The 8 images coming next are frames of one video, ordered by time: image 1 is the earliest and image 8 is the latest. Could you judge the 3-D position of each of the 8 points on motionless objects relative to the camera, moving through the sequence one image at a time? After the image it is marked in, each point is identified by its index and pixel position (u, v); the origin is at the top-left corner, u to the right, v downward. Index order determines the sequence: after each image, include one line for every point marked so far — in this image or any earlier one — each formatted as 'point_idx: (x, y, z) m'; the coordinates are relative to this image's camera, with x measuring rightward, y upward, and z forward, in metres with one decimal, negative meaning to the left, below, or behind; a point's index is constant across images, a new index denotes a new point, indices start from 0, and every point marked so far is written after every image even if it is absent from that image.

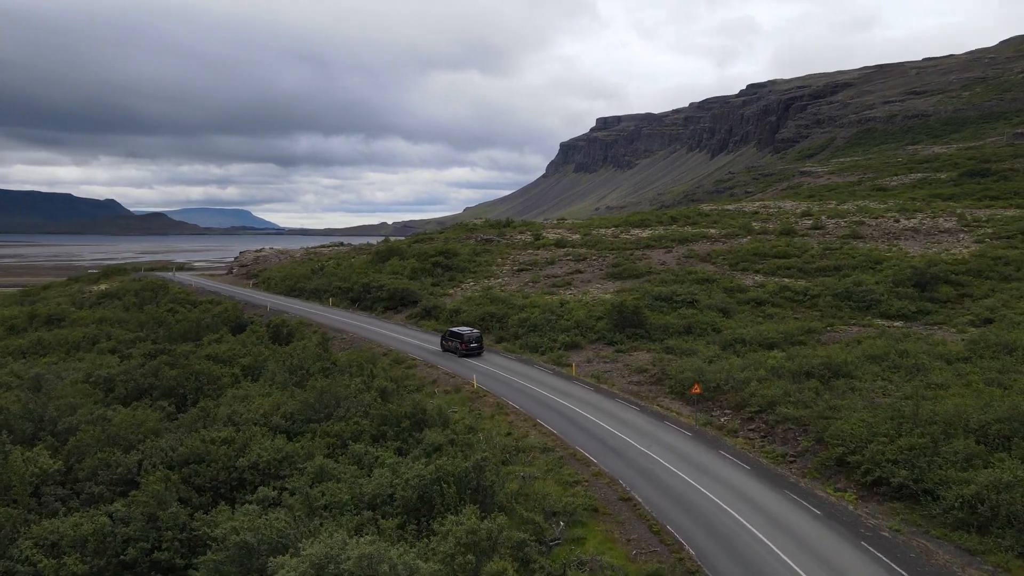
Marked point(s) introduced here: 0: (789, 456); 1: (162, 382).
0: (+4.9, -2.9, +16.6) m
1: (-7.1, -1.9, +19.1) m
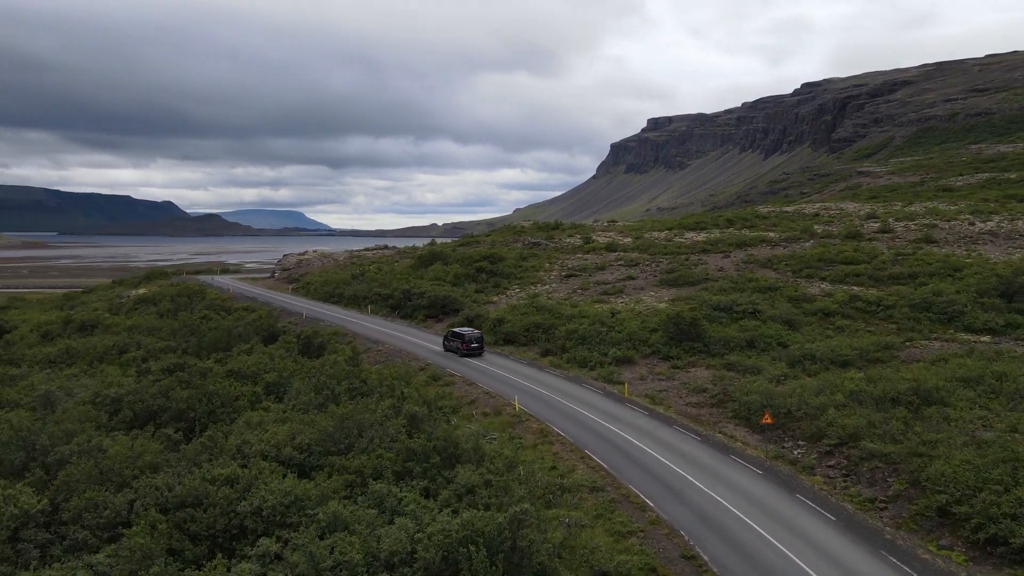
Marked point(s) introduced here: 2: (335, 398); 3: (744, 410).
0: (+5.5, -3.2, +14.3) m
1: (-6.2, -2.1, +17.4) m
2: (-3.6, -2.3, +19.2) m
3: (+4.9, -2.6, +19.9) m
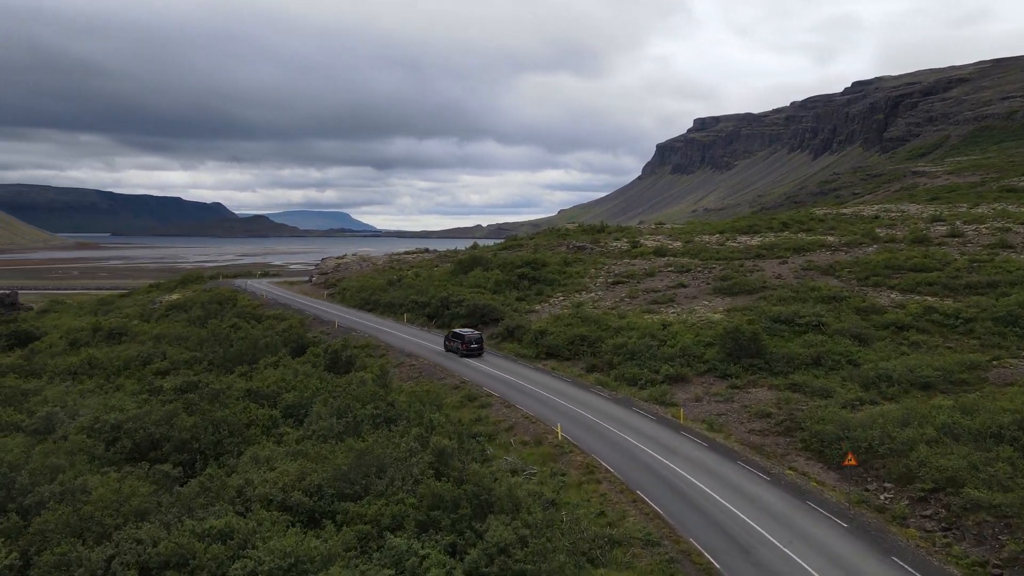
0: (+6.1, -3.5, +12.0) m
1: (-5.6, -2.4, +15.6) m
2: (-2.8, -2.5, +17.3) m
3: (+5.7, -2.9, +17.6) m
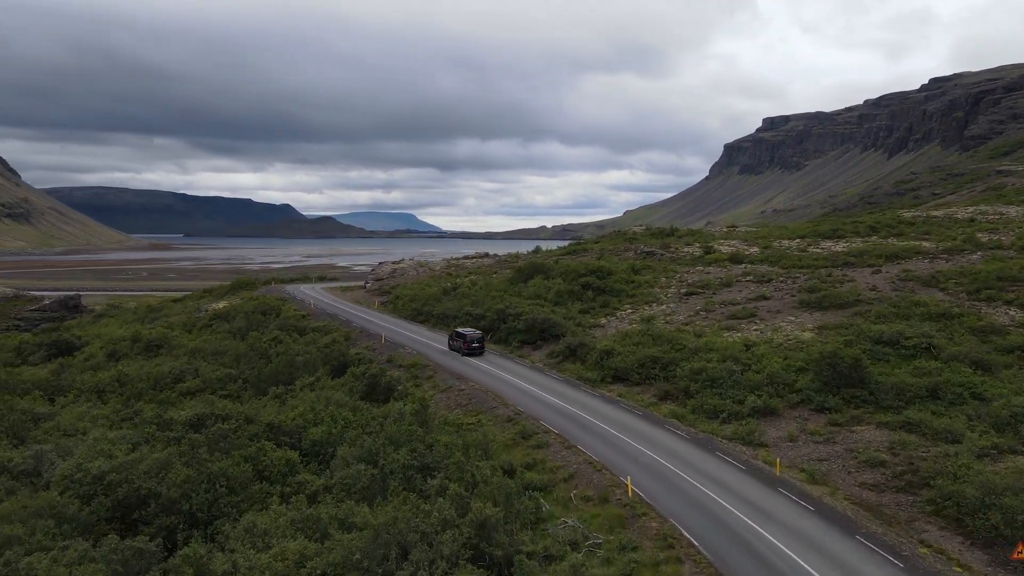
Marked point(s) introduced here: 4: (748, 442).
0: (+6.6, -3.9, +8.5) m
1: (-4.8, -2.8, +12.9) m
2: (-1.9, -2.9, +14.4) m
3: (+6.6, -3.3, +14.1) m
4: (+4.8, -3.1, +19.2) m
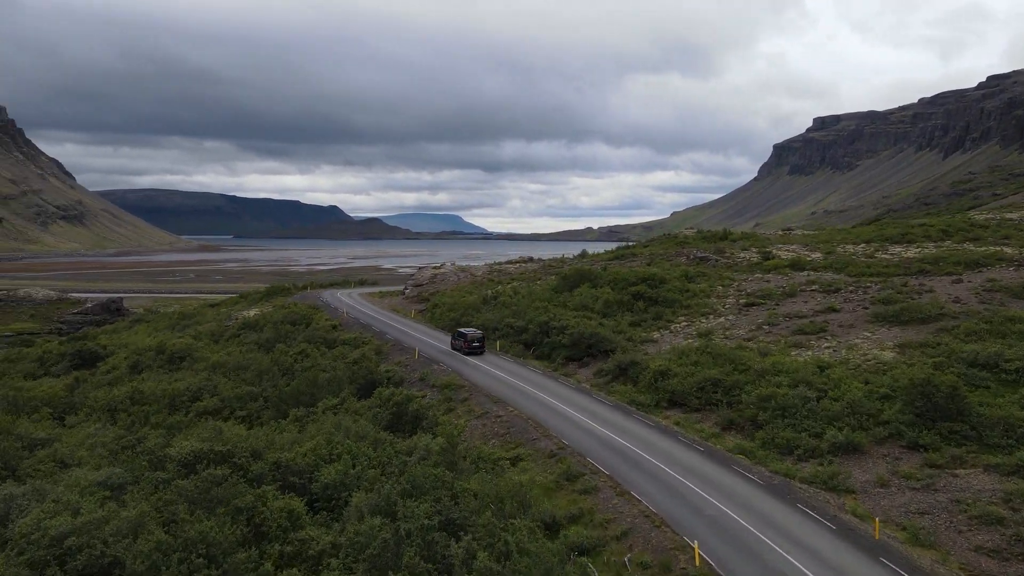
0: (+6.8, -4.2, +5.6) m
1: (-4.3, -3.1, +10.6) m
2: (-1.4, -3.2, +12.0) m
3: (+7.1, -3.6, +11.3) m
4: (+5.5, -3.4, +16.4) m
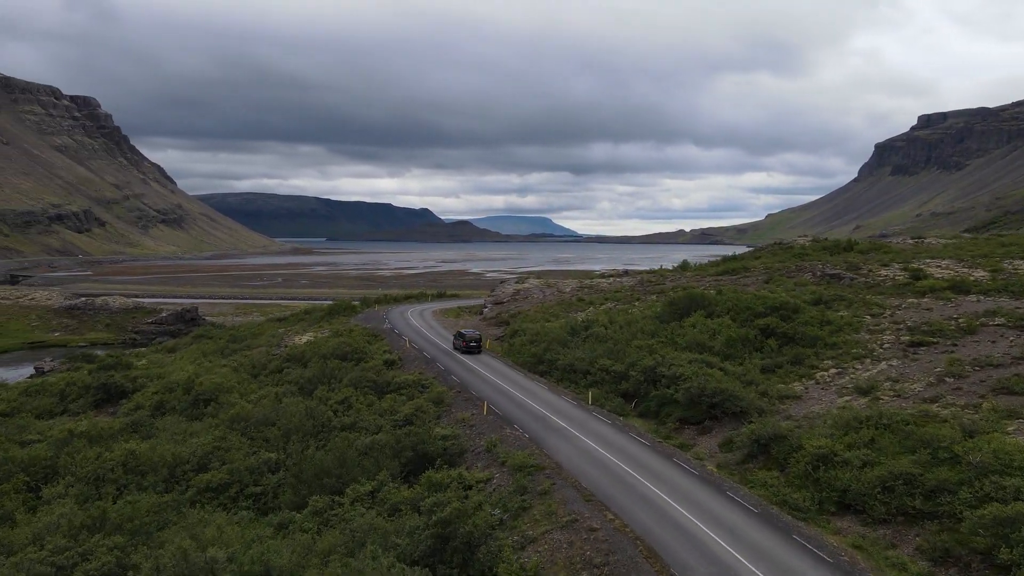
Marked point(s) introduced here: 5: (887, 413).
0: (+6.9, -5.1, -1.5) m
1: (-3.7, -3.9, +4.4) m
2: (-0.7, -4.1, +5.5) m
3: (+7.7, -4.5, +4.1) m
4: (+6.6, -4.3, +9.3) m
5: (+7.5, -2.5, +19.0) m
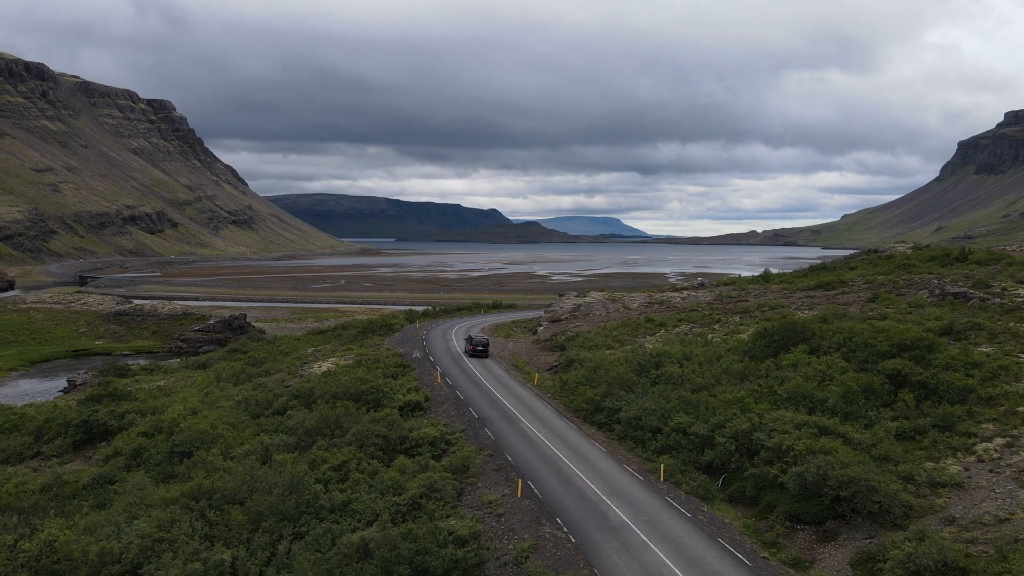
0: (+5.9, -5.8, -7.8) m
1: (-4.2, -4.5, -1.1) m
2: (-1.2, -4.7, -0.2) m
3: (+7.1, -5.2, -2.3) m
4: (+6.4, -5.0, +3.0) m
5: (+8.1, -3.2, +12.6) m
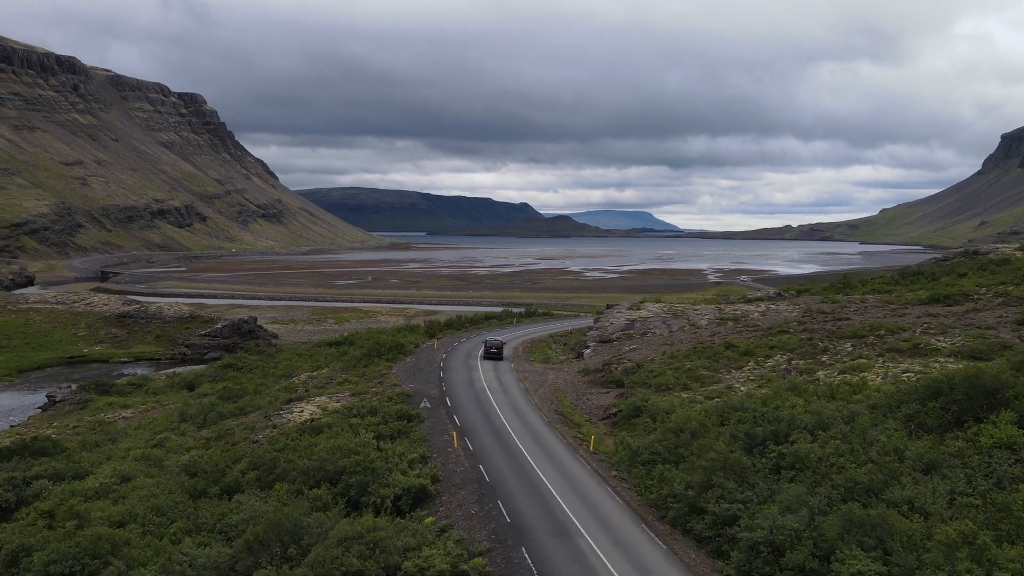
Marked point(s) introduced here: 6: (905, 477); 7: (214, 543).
0: (+5.7, -6.6, -15.9) m
1: (-4.2, -5.2, -8.8) m
2: (-1.1, -5.4, -8.1) m
3: (+7.1, -5.9, -10.4) m
4: (+6.6, -5.7, -5.1) m
5: (+8.5, -3.9, +4.4) m
6: (+5.9, -2.6, +13.8) m
7: (-4.8, -4.0, +15.3) m
